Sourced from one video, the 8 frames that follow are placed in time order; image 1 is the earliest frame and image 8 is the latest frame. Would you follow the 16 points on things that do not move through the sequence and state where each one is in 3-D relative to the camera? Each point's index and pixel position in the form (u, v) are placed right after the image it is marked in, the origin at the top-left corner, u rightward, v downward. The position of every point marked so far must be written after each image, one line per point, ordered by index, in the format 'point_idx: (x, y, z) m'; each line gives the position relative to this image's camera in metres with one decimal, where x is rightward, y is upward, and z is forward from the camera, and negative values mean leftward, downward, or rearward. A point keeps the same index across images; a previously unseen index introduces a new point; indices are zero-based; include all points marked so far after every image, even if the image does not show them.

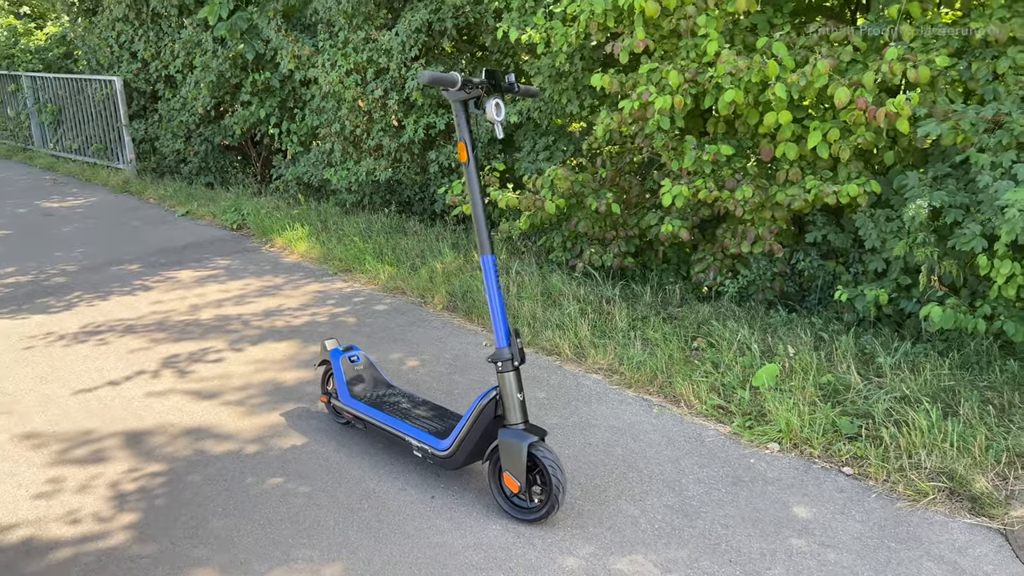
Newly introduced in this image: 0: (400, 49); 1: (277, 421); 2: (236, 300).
0: (-1.0, +2.1, +7.3) m
1: (-1.1, -0.6, +4.1) m
2: (-1.9, -0.1, +5.9) m
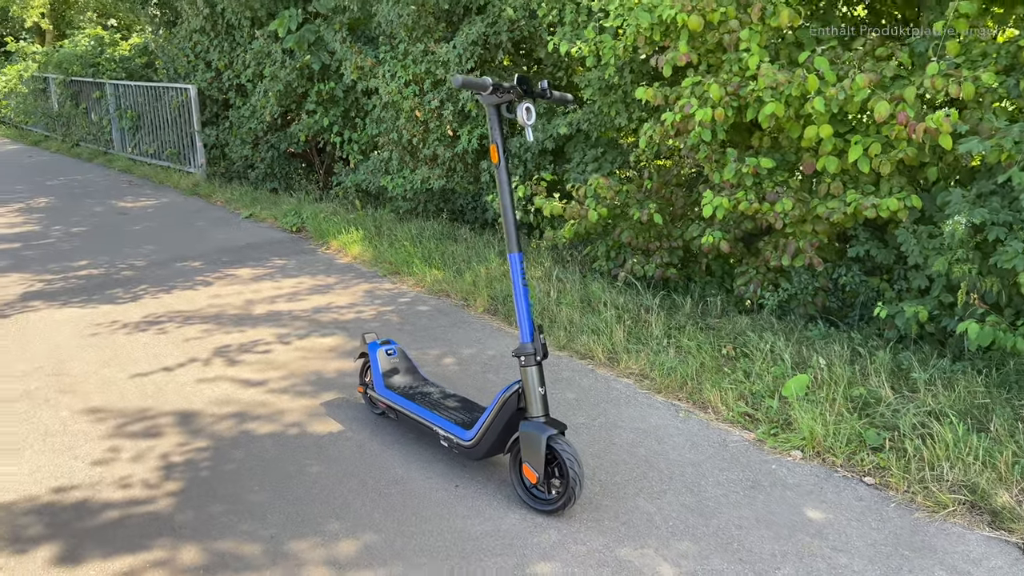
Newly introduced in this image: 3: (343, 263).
0: (-0.5, +2.0, +7.5) m
1: (-1.0, -0.6, +4.3) m
2: (-1.6, -0.1, +6.1) m
3: (-1.4, +0.2, +7.1) m
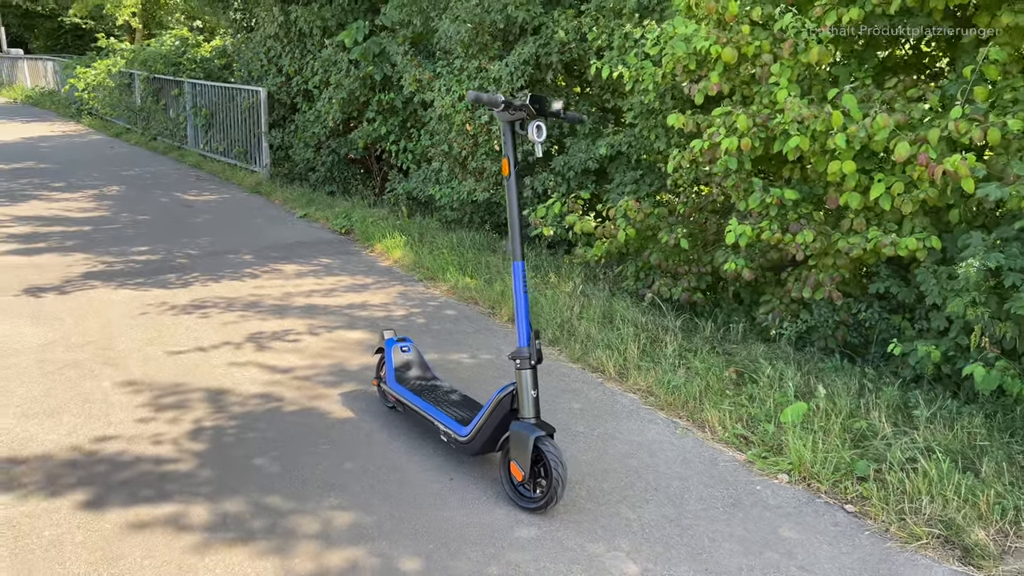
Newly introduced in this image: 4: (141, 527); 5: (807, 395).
0: (0.0, +1.9, +7.7) m
1: (-0.9, -0.6, +4.5) m
2: (-1.4, -0.1, +6.4) m
3: (-1.1, +0.2, +7.4) m
4: (-1.4, -0.9, +3.2) m
5: (+1.5, -0.6, +4.4) m
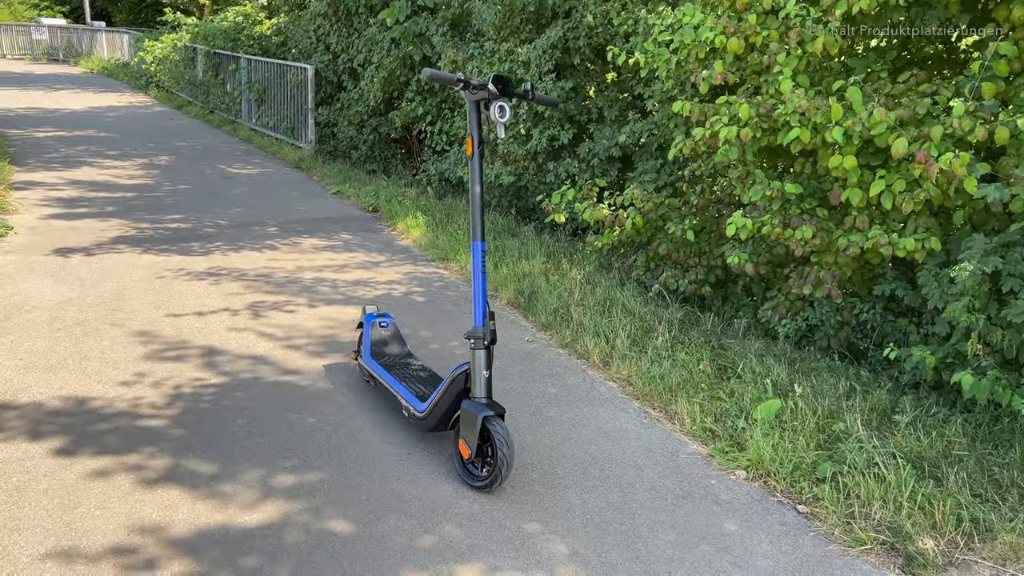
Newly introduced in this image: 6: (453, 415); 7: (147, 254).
0: (+0.2, +2.0, +7.7) m
1: (-1.0, -0.4, +4.6) m
2: (-1.3, +0.1, +6.5) m
3: (-1.0, +0.4, +7.5) m
4: (-1.6, -0.8, +3.4) m
5: (+1.4, -0.5, +4.3) m
6: (-0.2, -0.5, +3.5) m
7: (-2.9, +0.3, +6.8) m
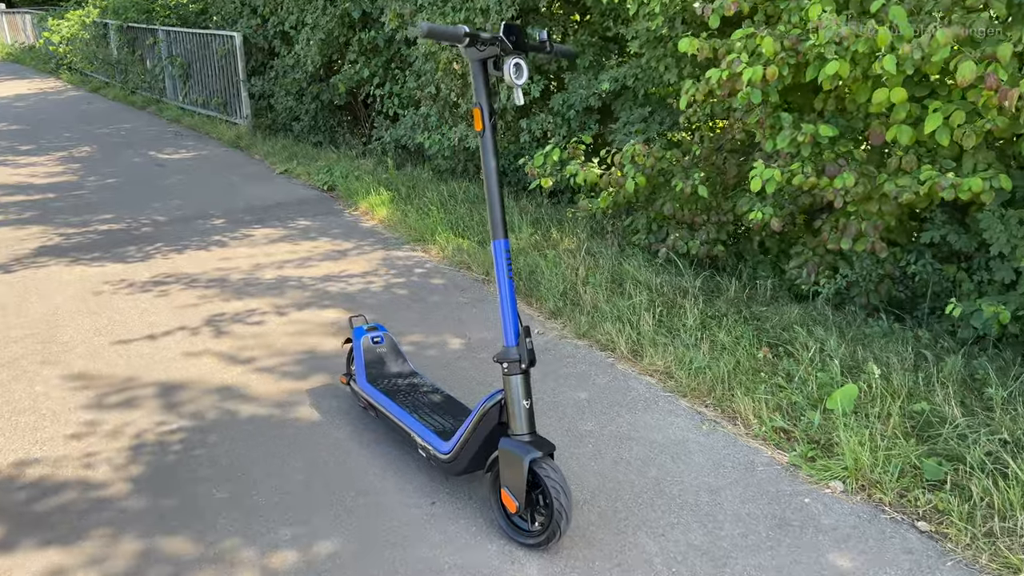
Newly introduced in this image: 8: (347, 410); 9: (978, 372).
0: (-0.1, +2.3, +6.9) m
1: (-1.0, -0.5, +3.9) m
2: (-1.4, +0.1, +5.7) m
3: (-1.1, +0.5, +6.7) m
4: (-1.4, -0.9, +2.6) m
5: (+1.5, -0.4, +3.7) m
6: (-0.1, -0.6, +2.8) m
7: (-3.0, +0.2, +5.9) m
8: (-0.7, -0.5, +3.7) m
9: (+2.1, -0.4, +3.7) m
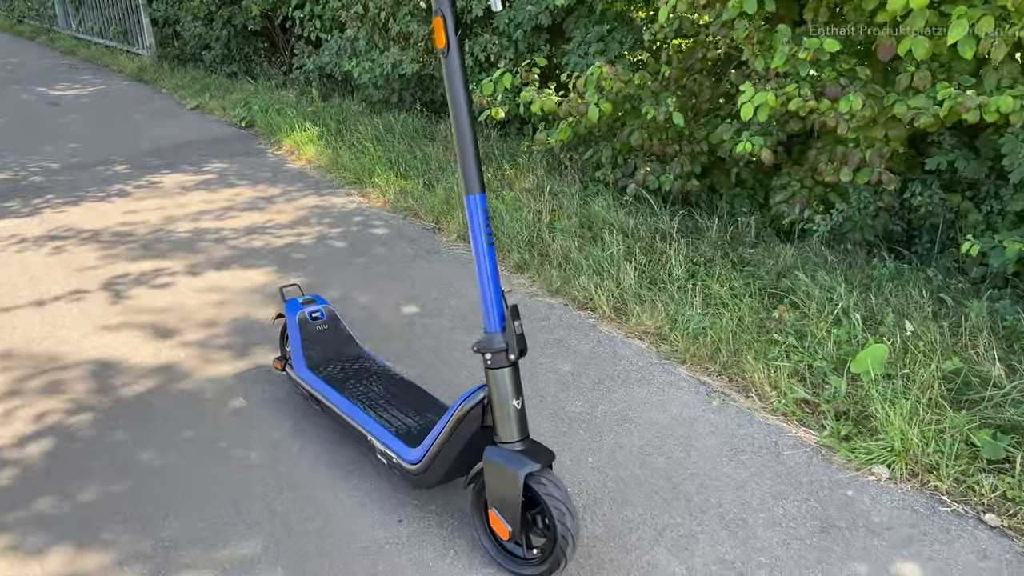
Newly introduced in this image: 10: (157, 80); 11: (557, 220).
0: (-0.6, +2.7, +6.0) m
1: (-1.1, -0.4, +3.2) m
2: (-1.7, +0.4, +5.0) m
3: (-1.5, +0.8, +6.0) m
4: (-1.4, -0.9, +2.0) m
5: (+1.4, -0.1, +3.3) m
6: (-0.1, -0.5, +2.3) m
7: (-3.3, +0.4, +5.1) m
8: (-0.8, -0.4, +3.1) m
9: (+1.9, -0.1, +3.3) m
10: (-3.9, +2.3, +9.2) m
11: (+0.2, +0.4, +4.4) m
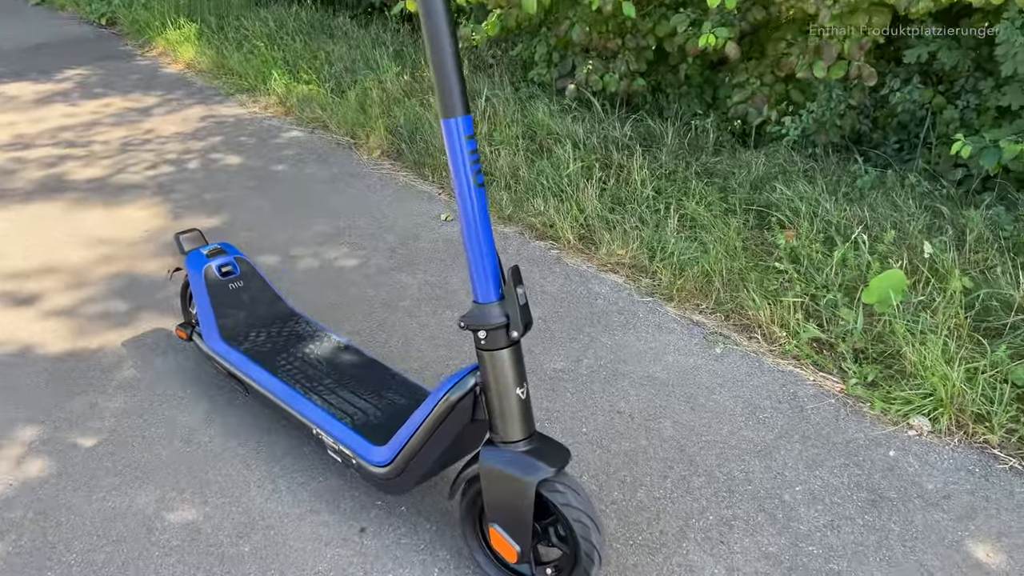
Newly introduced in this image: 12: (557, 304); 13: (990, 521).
0: (-1.2, +3.2, +5.0) m
1: (-1.2, -0.2, +2.6) m
2: (-2.1, +0.7, +4.1) m
3: (-2.0, +1.3, +5.1) m
4: (-1.4, -0.9, +1.4) m
5: (+1.2, +0.2, +2.9) m
6: (-0.1, -0.4, +1.8) m
7: (-3.7, +0.6, +4.0) m
8: (-0.9, -0.2, +2.5) m
9: (+1.8, +0.2, +3.0) m
10: (-4.8, +3.0, +7.9) m
11: (-0.1, +0.7, +3.8) m
12: (+0.1, 0.0, +2.7) m
13: (+1.1, -0.5, +1.9) m
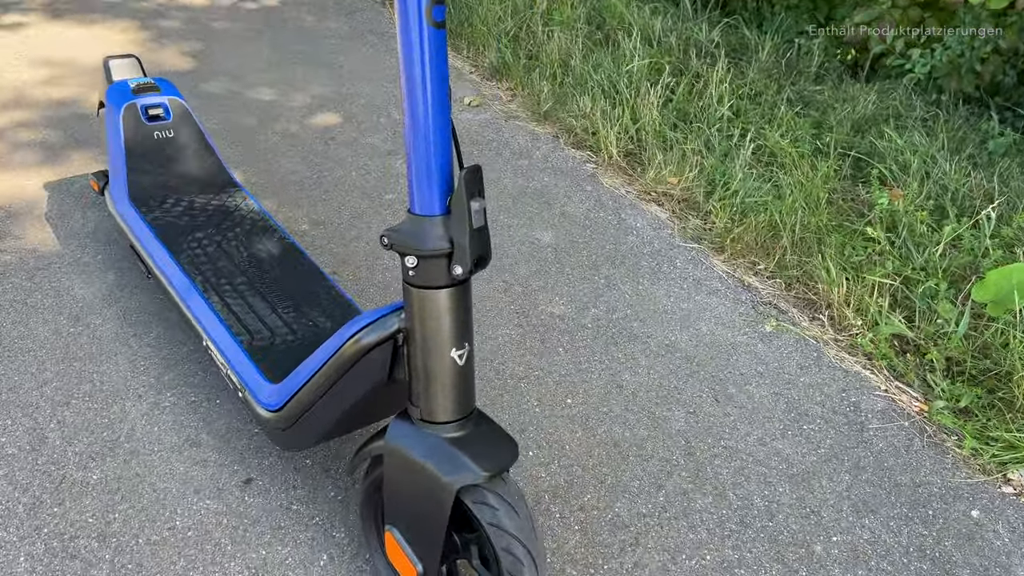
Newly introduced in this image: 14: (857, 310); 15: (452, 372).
0: (-0.4, +3.8, +4.2) m
1: (-1.2, +0.2, +2.1) m
2: (-1.8, +1.5, +3.6) m
3: (-1.6, +2.1, +4.5) m
4: (-1.6, -0.6, +1.0) m
5: (+1.3, +0.2, +2.2) m
6: (-0.2, -0.2, +1.3) m
7: (-3.4, +1.6, +3.6) m
8: (-0.9, +0.1, +2.0) m
9: (+1.8, +0.1, +2.3) m
10: (-3.8, +4.5, +7.2) m
11: (+0.2, +1.0, +3.2) m
12: (+0.2, +0.1, +2.2) m
13: (+0.9, -0.6, +1.3) m
14: (+0.8, 0.0, +1.9) m
15: (-0.1, -0.1, +1.1) m
